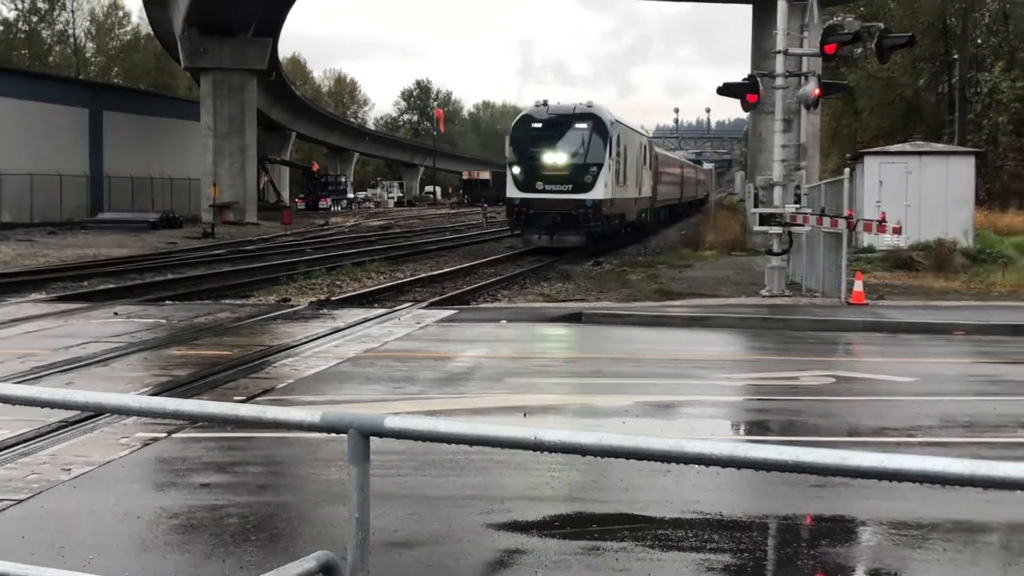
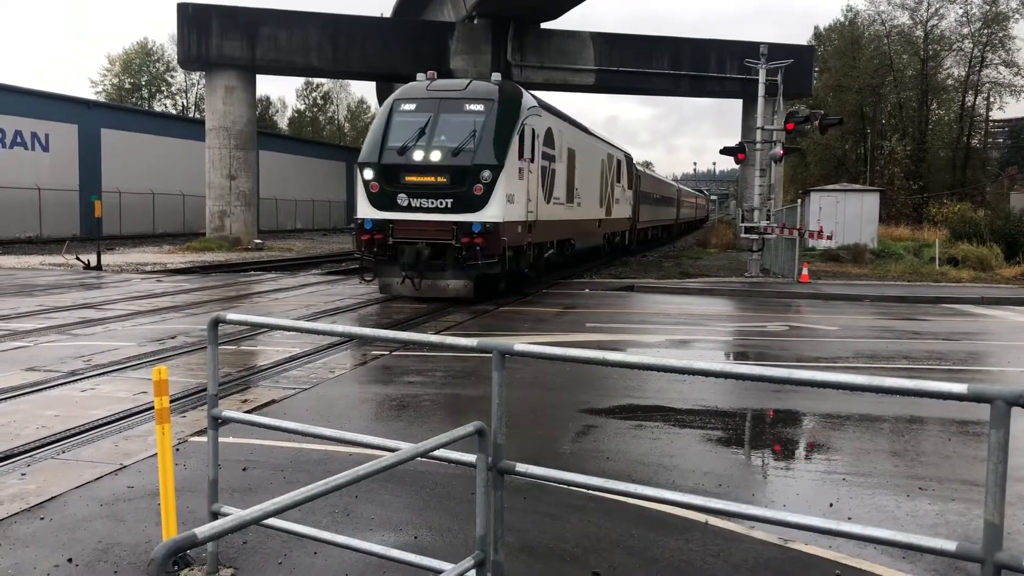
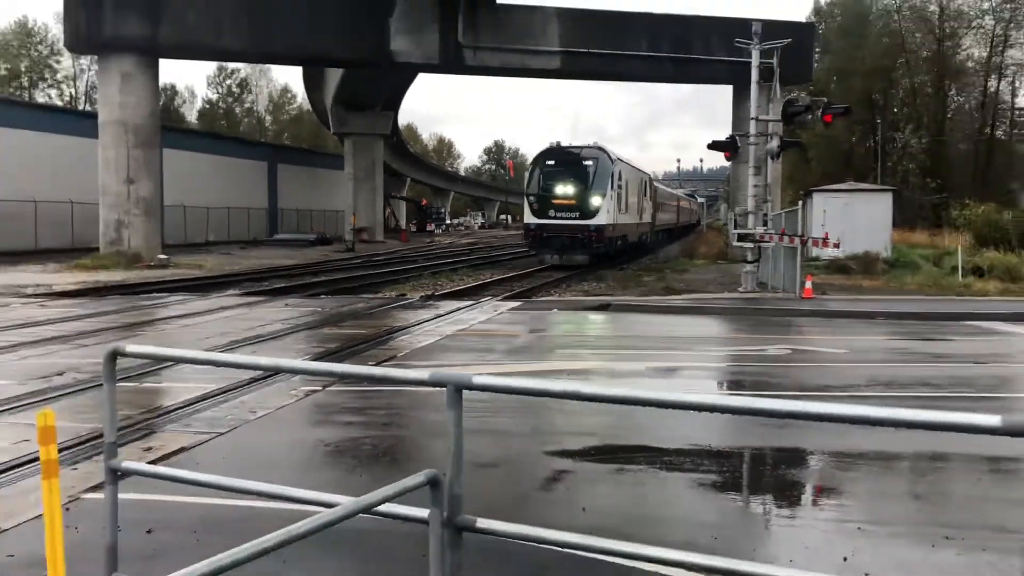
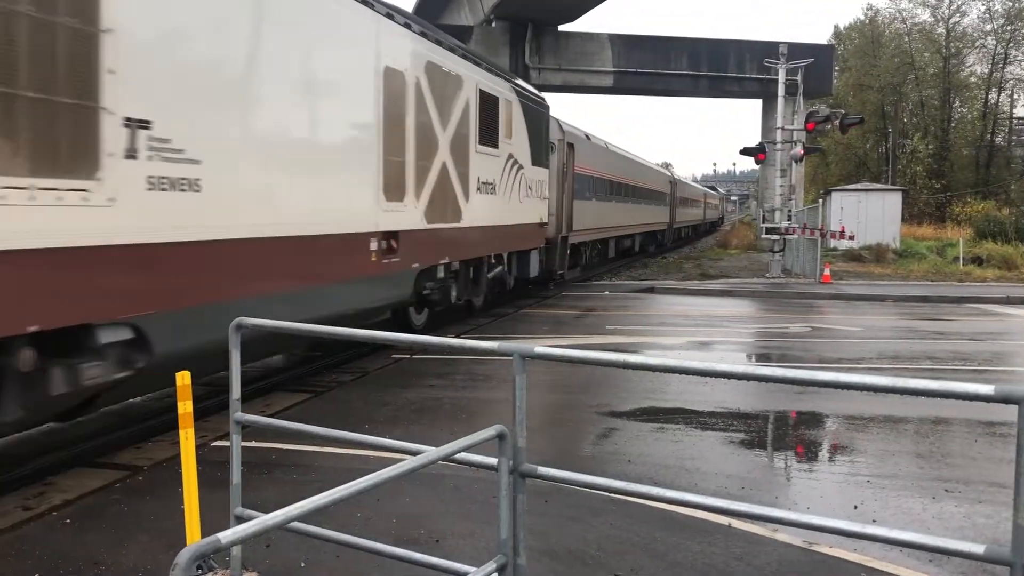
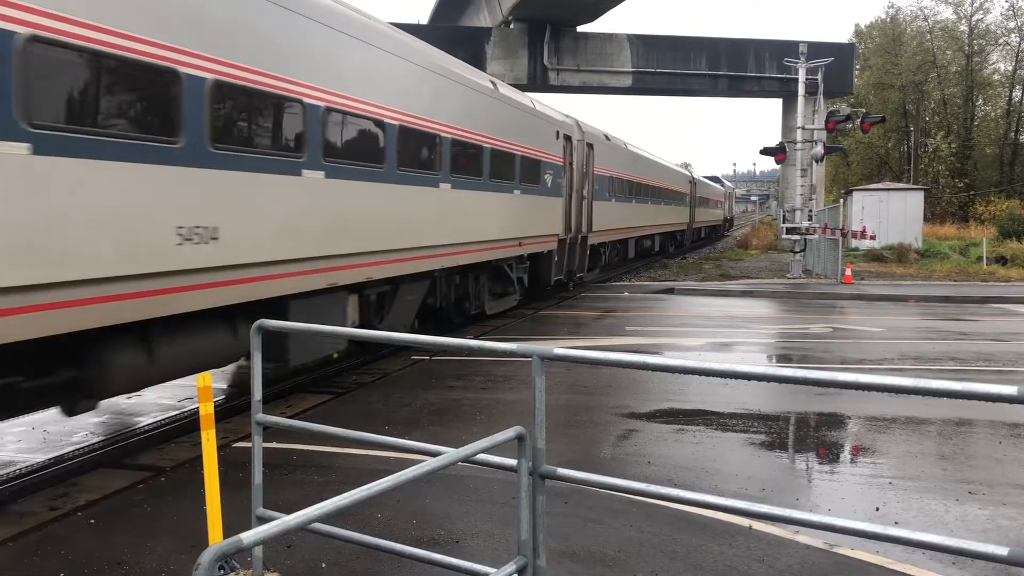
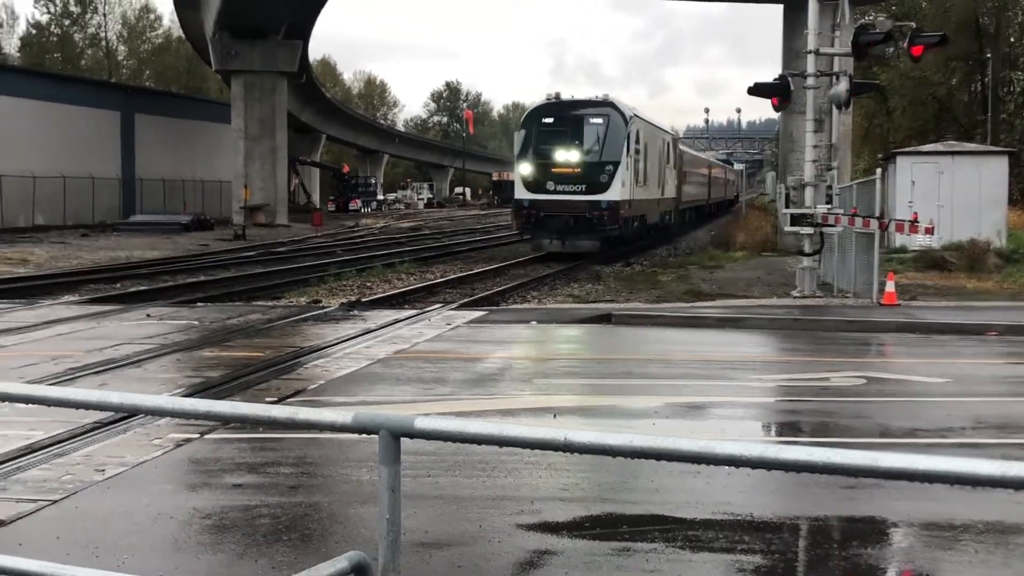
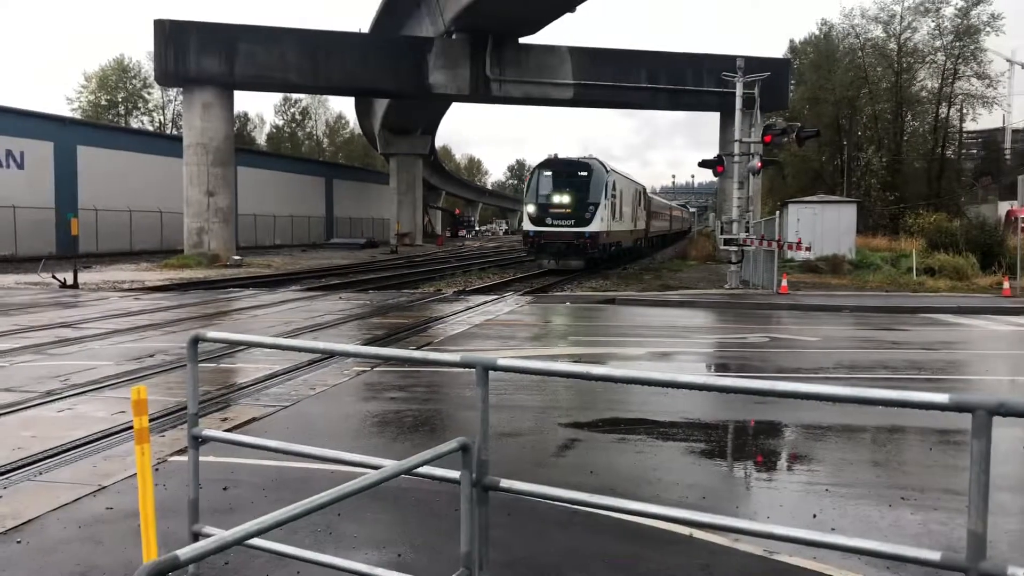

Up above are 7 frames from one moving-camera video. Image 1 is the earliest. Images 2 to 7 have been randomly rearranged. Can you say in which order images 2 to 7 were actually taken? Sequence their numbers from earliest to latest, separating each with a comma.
6, 3, 7, 2, 4, 5
